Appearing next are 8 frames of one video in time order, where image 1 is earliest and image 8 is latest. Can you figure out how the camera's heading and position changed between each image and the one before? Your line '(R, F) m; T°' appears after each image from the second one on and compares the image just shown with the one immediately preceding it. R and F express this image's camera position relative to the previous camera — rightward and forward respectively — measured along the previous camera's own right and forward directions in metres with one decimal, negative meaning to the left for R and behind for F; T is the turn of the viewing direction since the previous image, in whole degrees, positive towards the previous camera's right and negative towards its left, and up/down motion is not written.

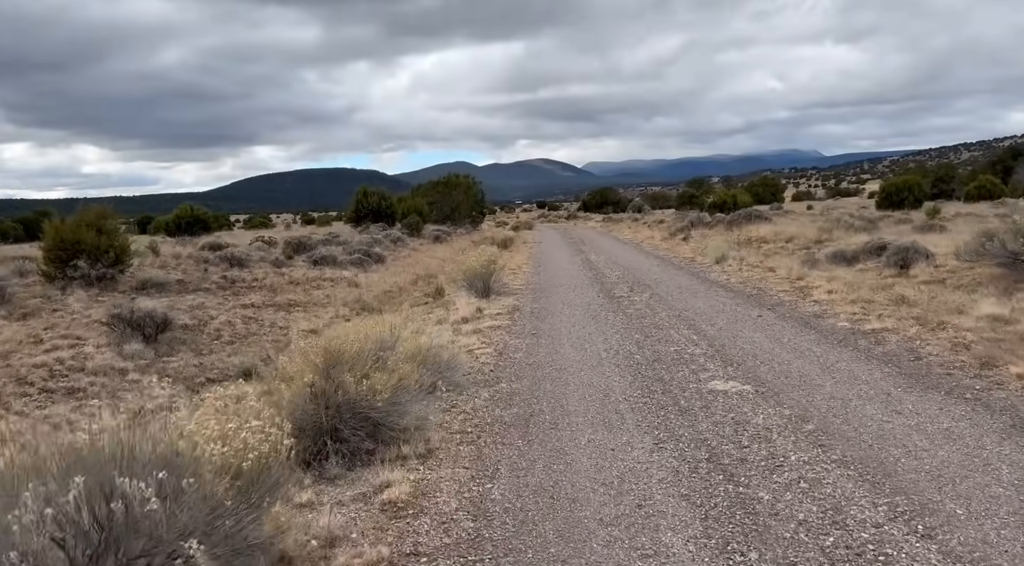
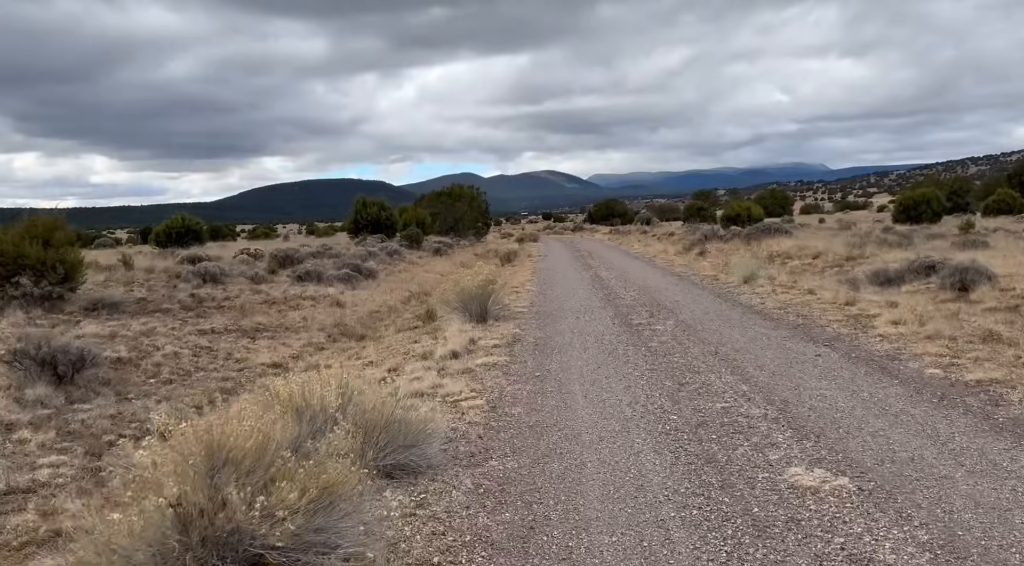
(+0.1, +2.5) m; 0°
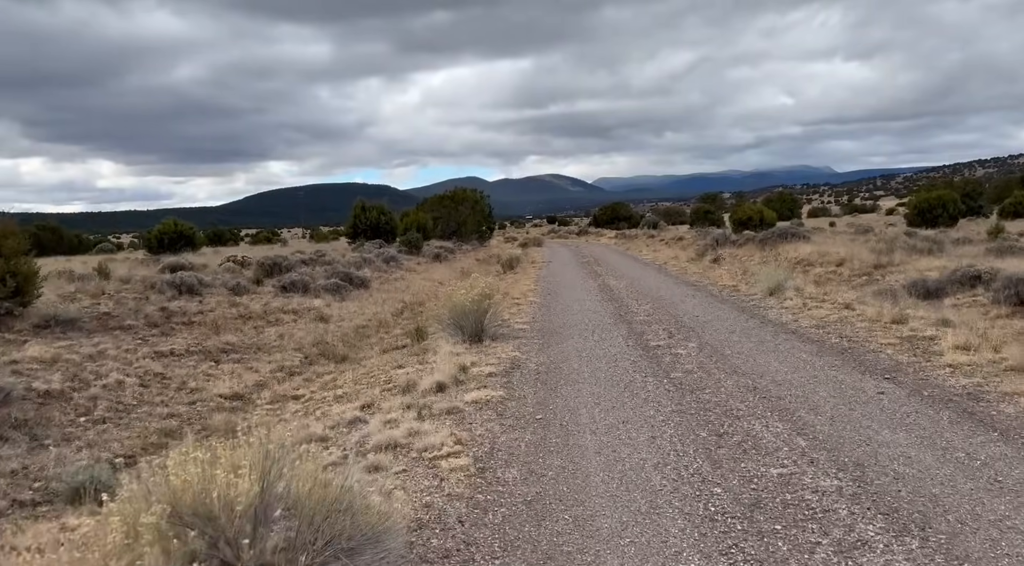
(+0.1, +1.9) m; 0°
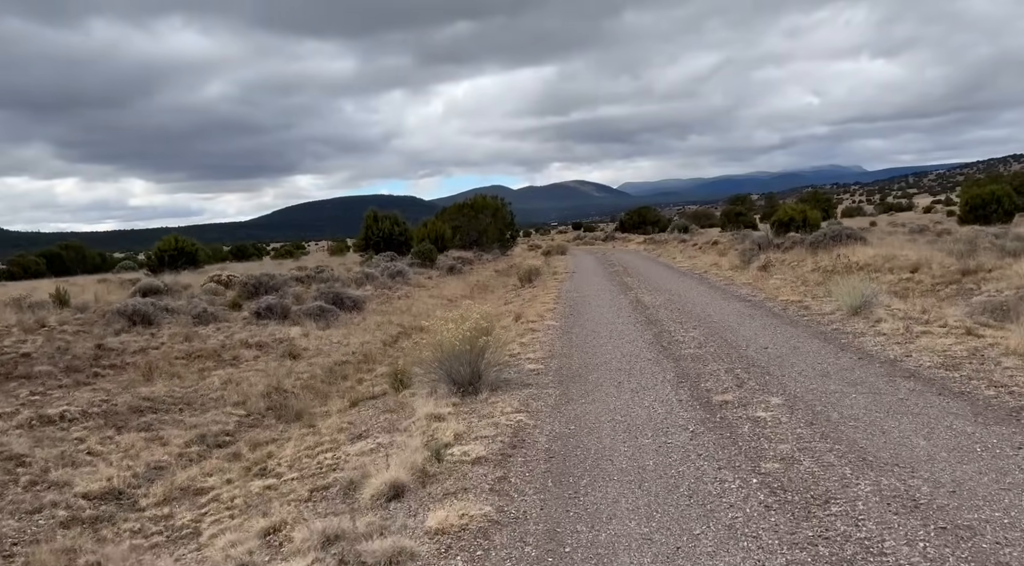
(+0.3, +3.7) m; -2°
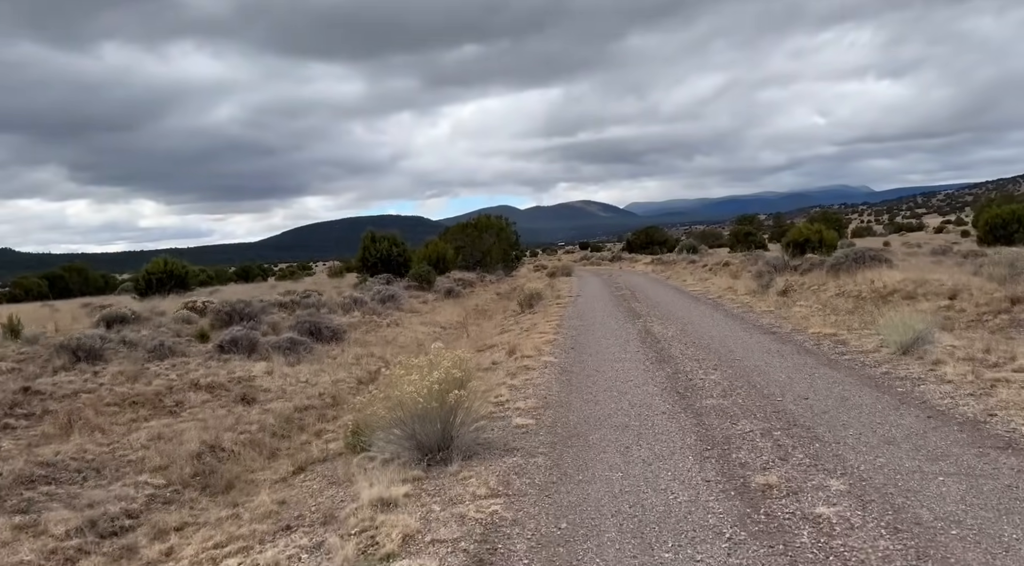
(+0.3, +2.1) m; -1°
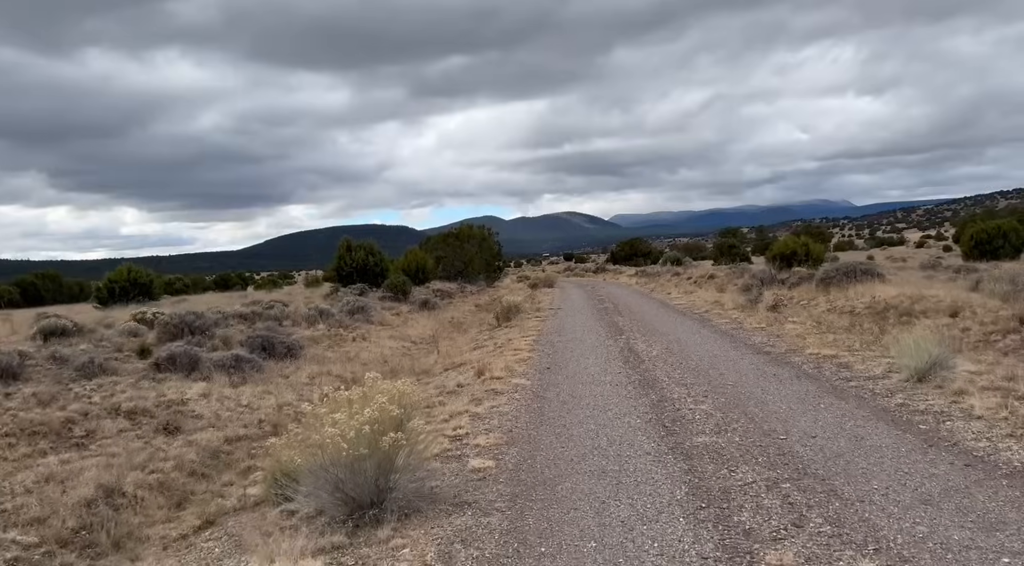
(+0.3, +1.5) m; +1°
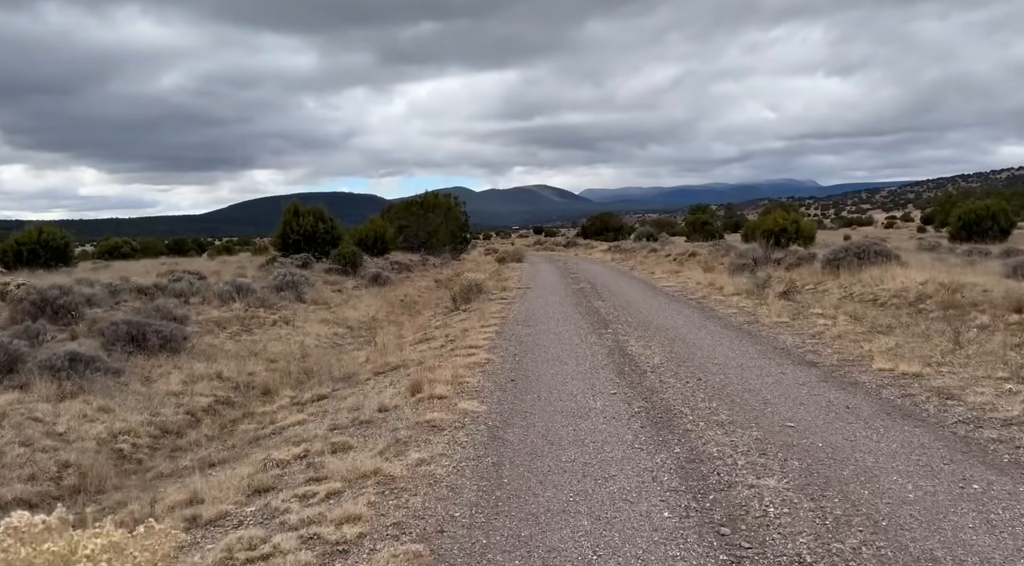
(+0.2, +4.4) m; +2°
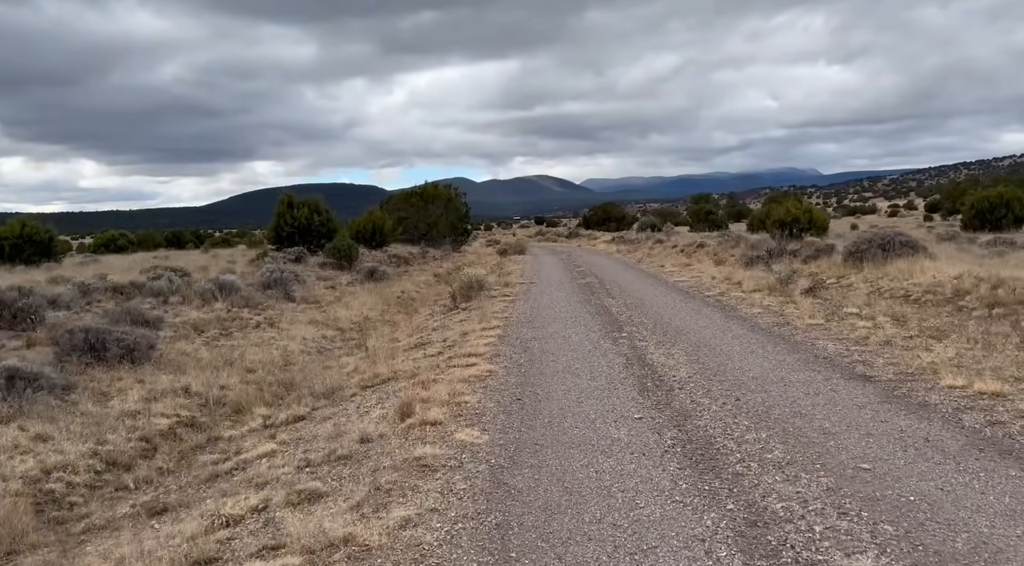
(0.0, +1.5) m; 0°
